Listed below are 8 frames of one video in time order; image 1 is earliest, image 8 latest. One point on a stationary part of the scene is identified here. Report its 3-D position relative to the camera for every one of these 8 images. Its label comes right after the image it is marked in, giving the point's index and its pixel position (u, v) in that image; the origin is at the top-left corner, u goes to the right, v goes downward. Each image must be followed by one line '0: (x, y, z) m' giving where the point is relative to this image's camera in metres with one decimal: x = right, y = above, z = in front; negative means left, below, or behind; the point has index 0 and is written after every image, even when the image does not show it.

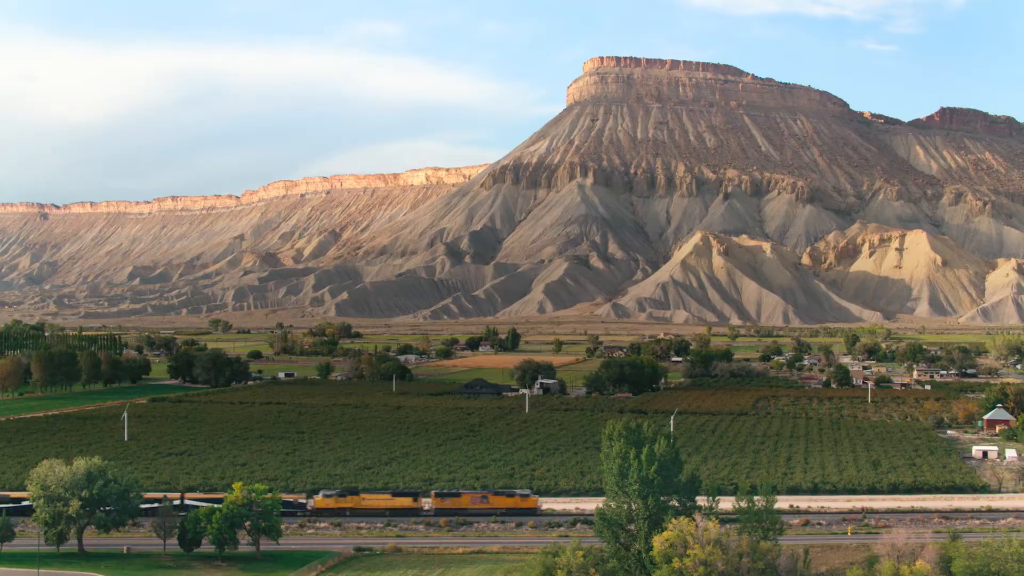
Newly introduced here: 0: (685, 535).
0: (+2.8, -4.1, +18.8) m
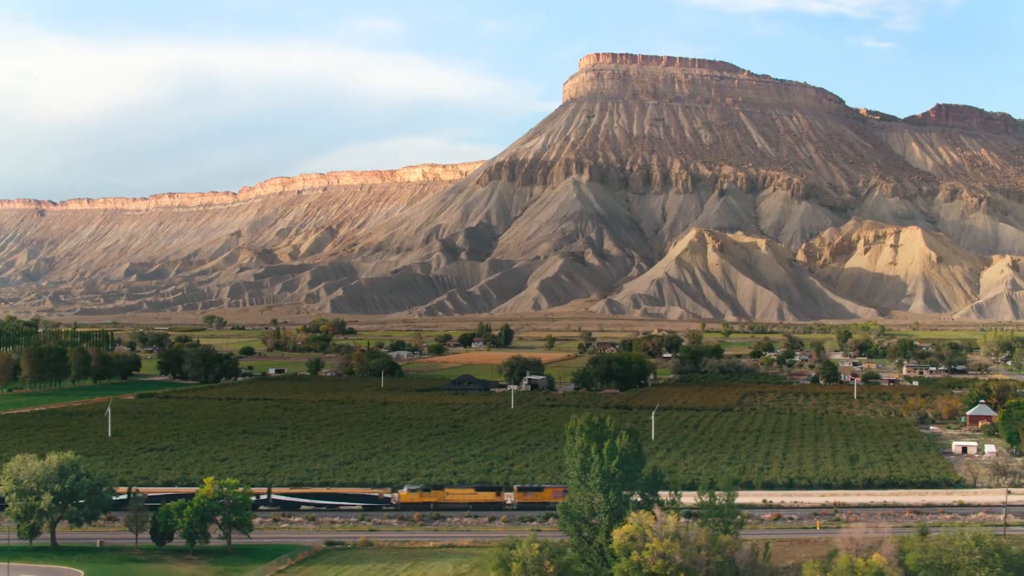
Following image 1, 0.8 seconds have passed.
0: (+2.2, -4.1, +19.0) m
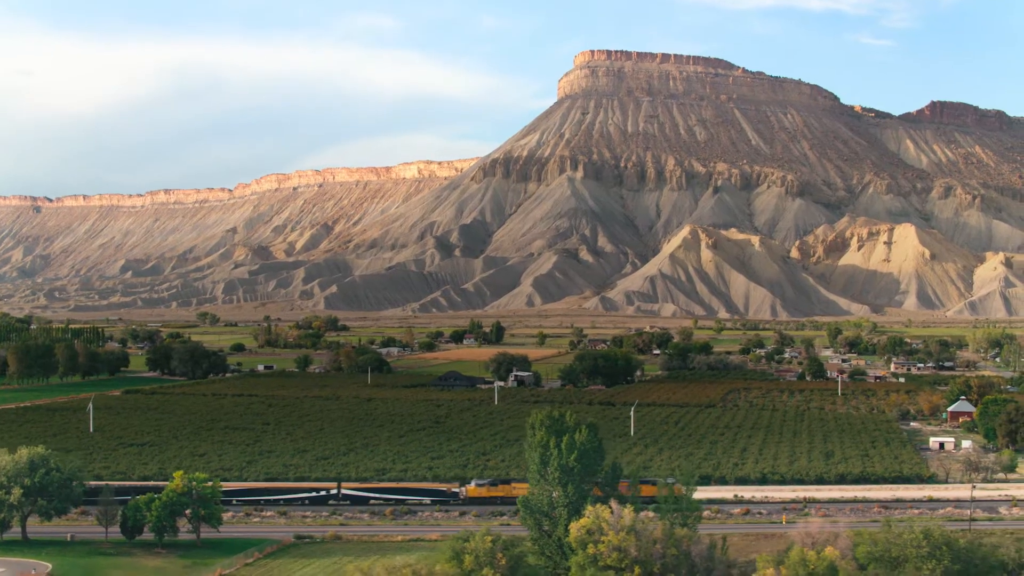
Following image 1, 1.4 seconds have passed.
0: (+1.5, -4.0, +19.2) m
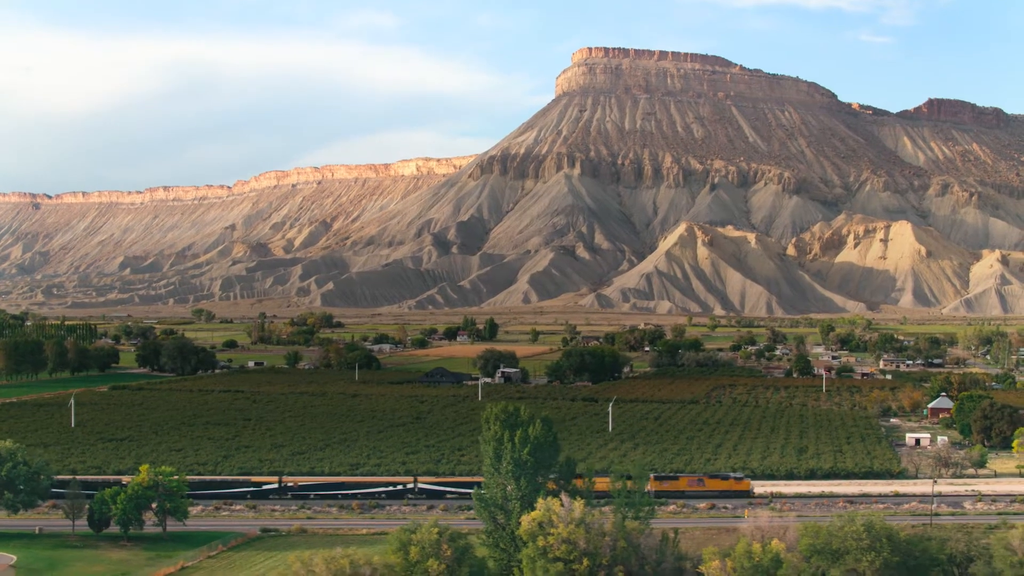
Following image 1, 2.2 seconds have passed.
0: (+0.7, -3.9, +19.5) m
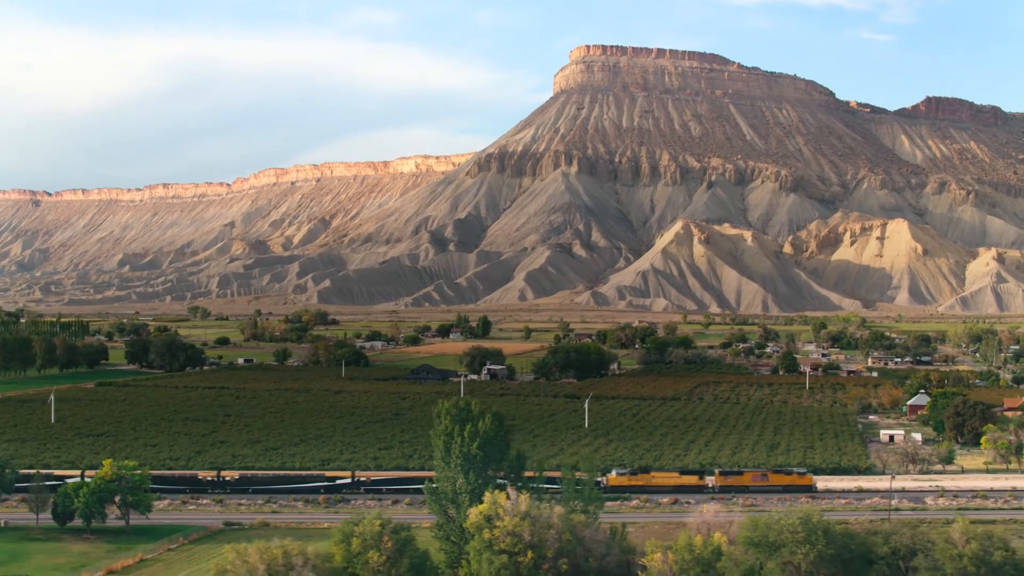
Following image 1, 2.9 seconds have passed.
0: (-0.3, -3.9, +19.8) m
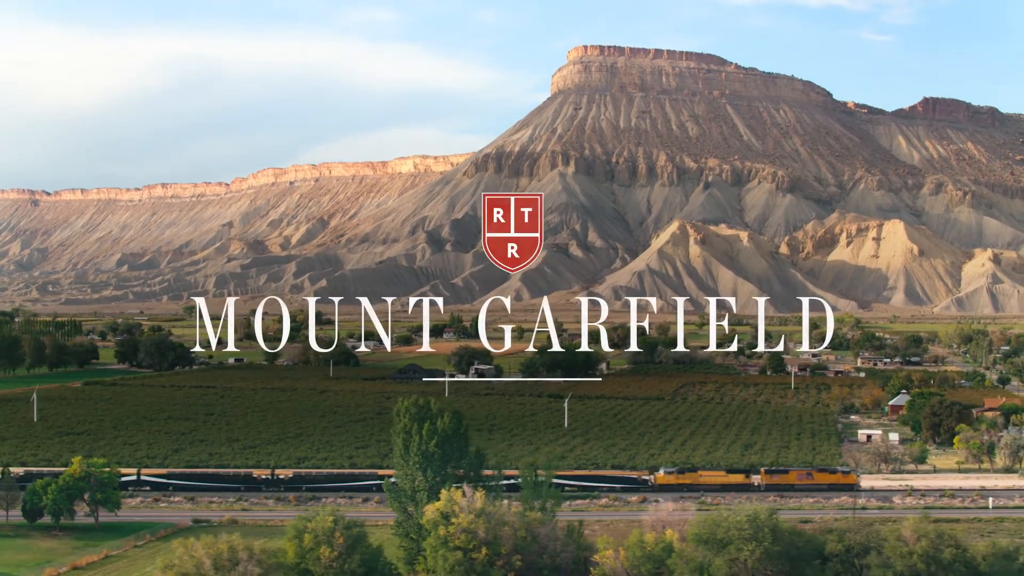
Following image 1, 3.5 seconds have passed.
0: (-1.0, -3.9, +20.1) m
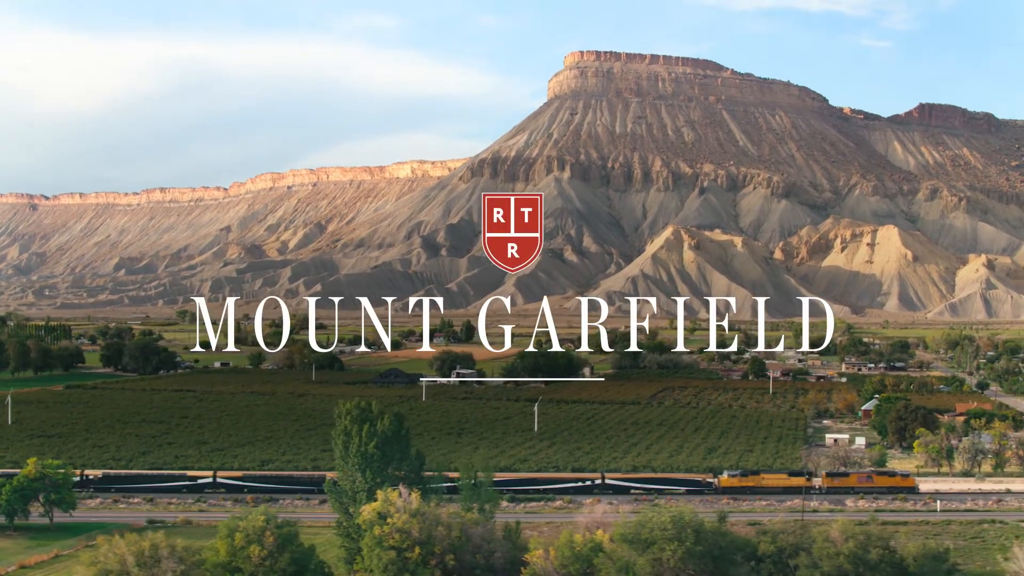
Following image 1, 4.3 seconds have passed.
0: (-2.2, -4.0, +20.5) m
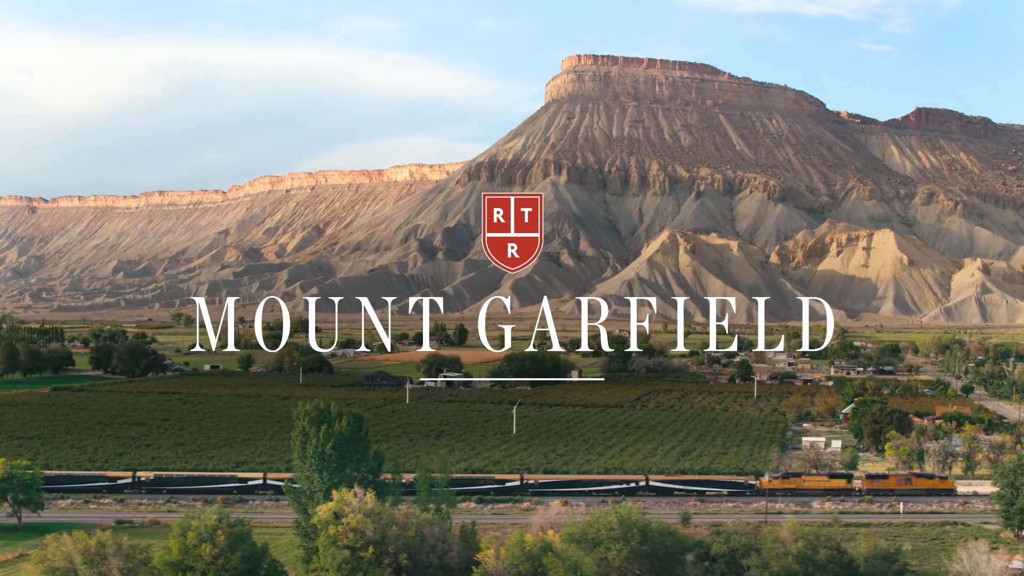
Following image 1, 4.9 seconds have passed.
0: (-3.1, -4.0, +20.8) m
